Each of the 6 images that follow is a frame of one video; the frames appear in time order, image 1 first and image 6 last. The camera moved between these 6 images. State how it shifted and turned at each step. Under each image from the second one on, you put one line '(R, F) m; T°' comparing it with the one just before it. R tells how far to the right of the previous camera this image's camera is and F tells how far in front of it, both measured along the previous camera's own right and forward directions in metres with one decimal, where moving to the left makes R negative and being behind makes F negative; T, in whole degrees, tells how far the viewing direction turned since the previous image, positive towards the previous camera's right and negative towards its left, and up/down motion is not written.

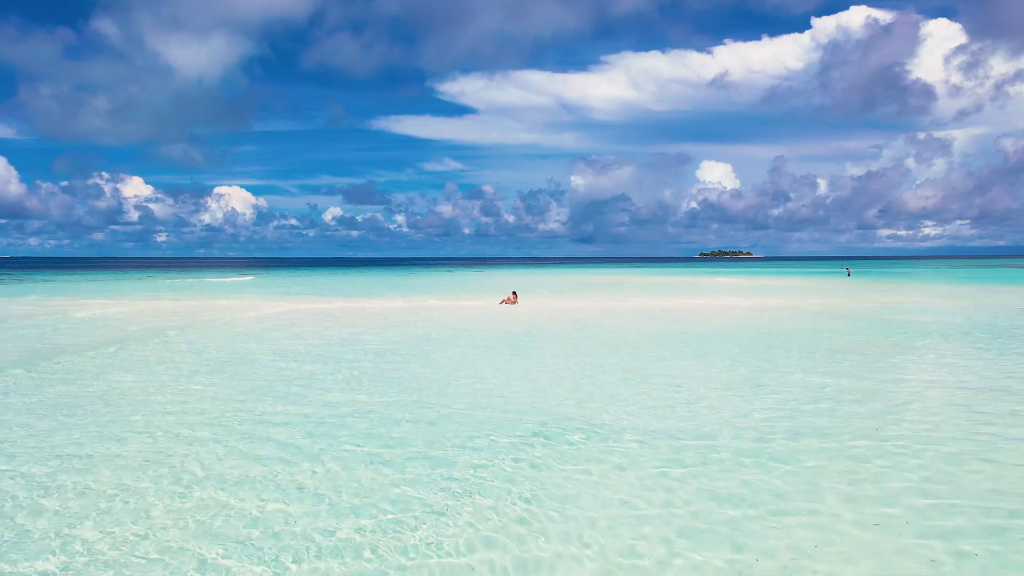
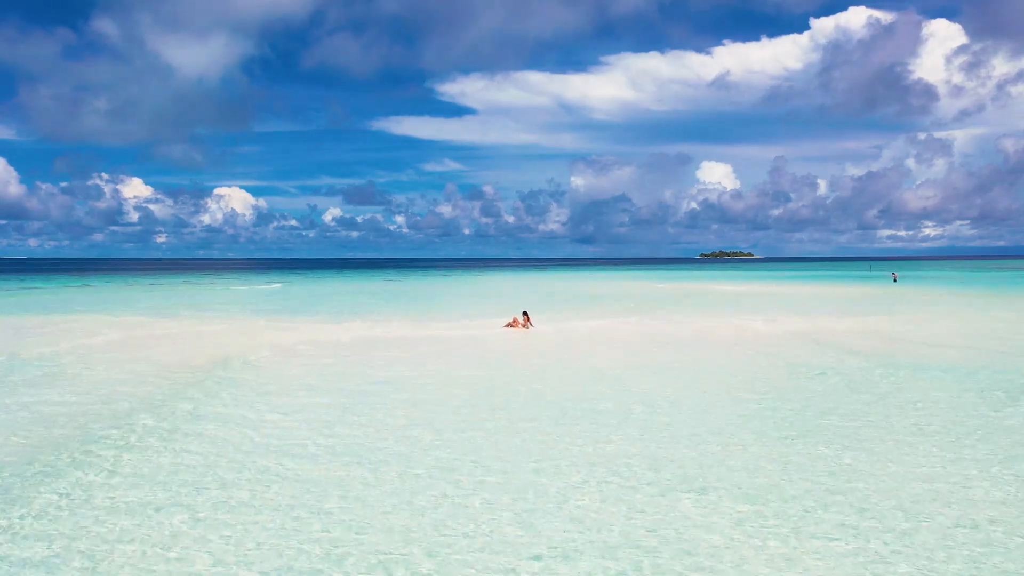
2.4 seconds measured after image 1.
(-0.7, +1.0) m; 0°
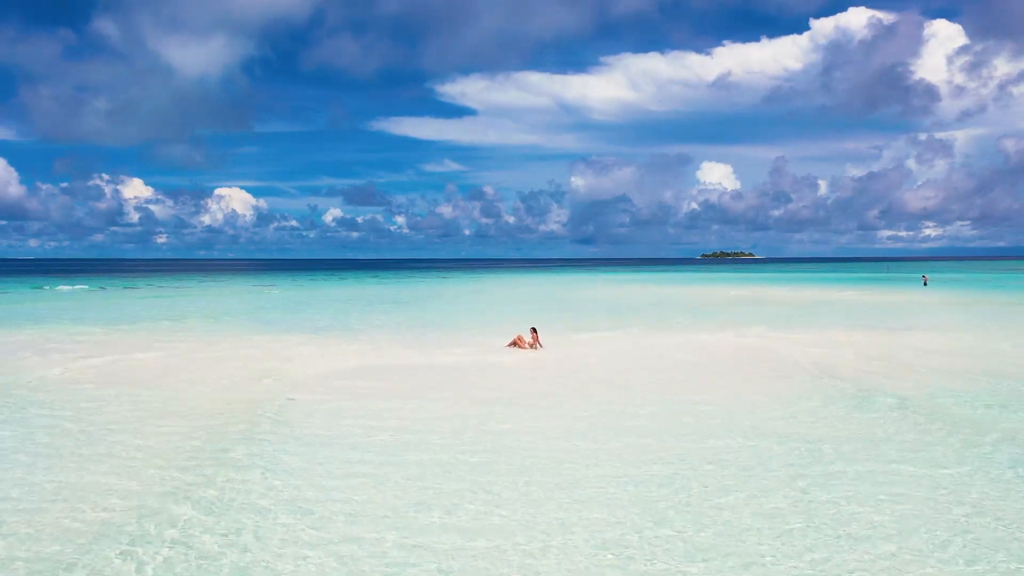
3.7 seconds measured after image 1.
(-0.1, +2.0) m; 0°
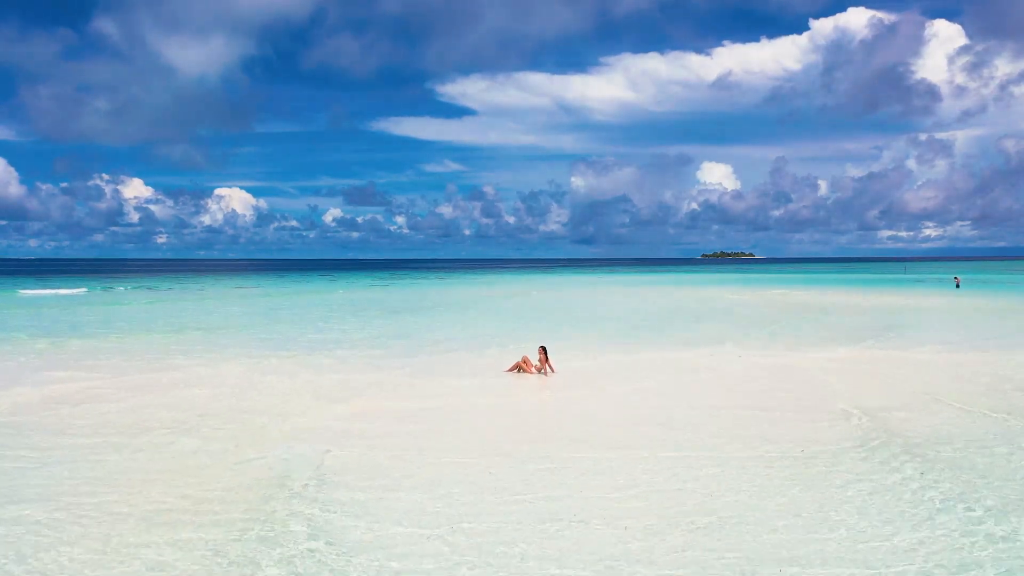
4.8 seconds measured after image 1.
(-0.1, +2.5) m; 0°
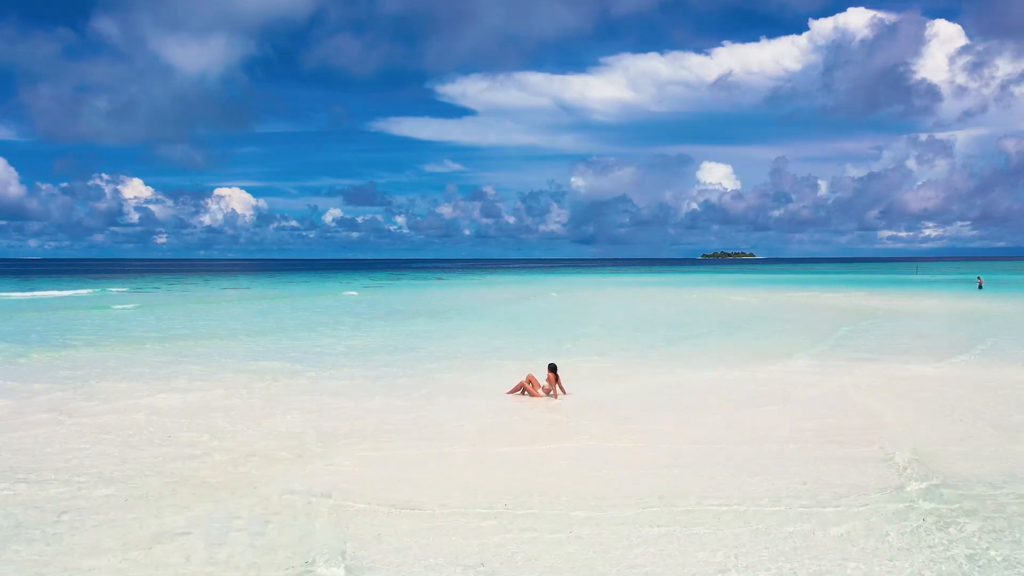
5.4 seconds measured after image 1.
(-0.1, +1.6) m; 0°
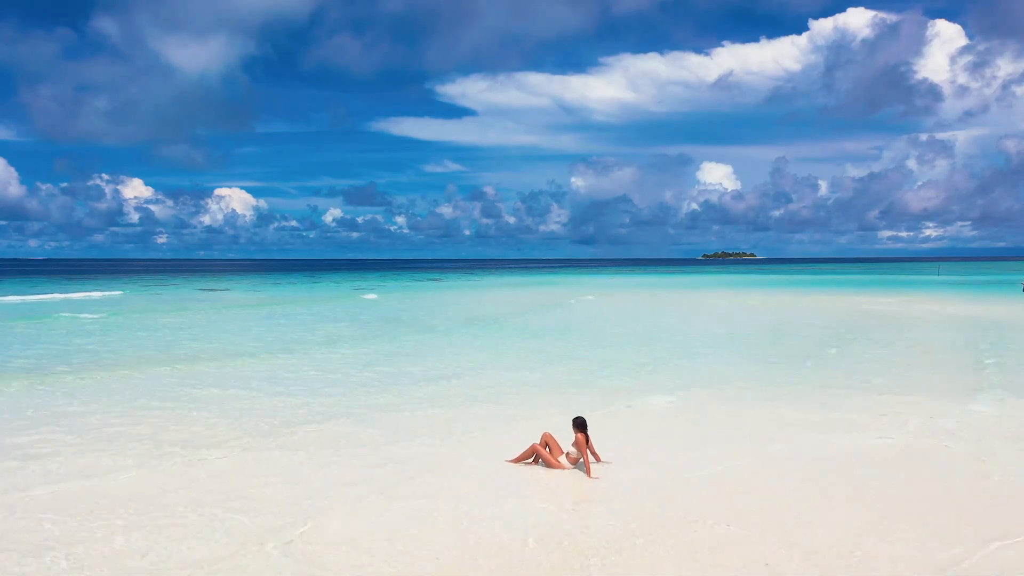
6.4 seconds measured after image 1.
(-0.1, +2.7) m; 0°
